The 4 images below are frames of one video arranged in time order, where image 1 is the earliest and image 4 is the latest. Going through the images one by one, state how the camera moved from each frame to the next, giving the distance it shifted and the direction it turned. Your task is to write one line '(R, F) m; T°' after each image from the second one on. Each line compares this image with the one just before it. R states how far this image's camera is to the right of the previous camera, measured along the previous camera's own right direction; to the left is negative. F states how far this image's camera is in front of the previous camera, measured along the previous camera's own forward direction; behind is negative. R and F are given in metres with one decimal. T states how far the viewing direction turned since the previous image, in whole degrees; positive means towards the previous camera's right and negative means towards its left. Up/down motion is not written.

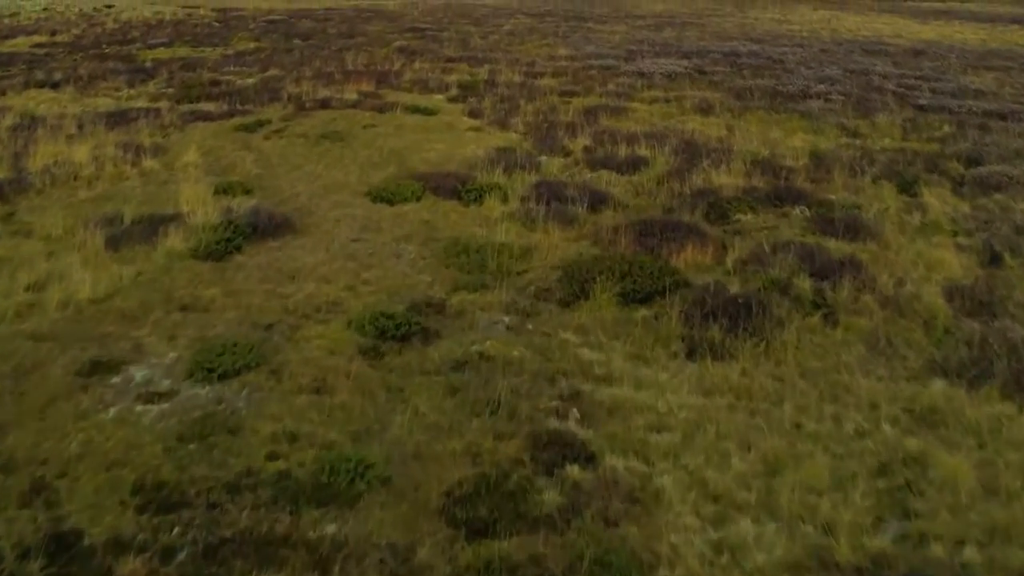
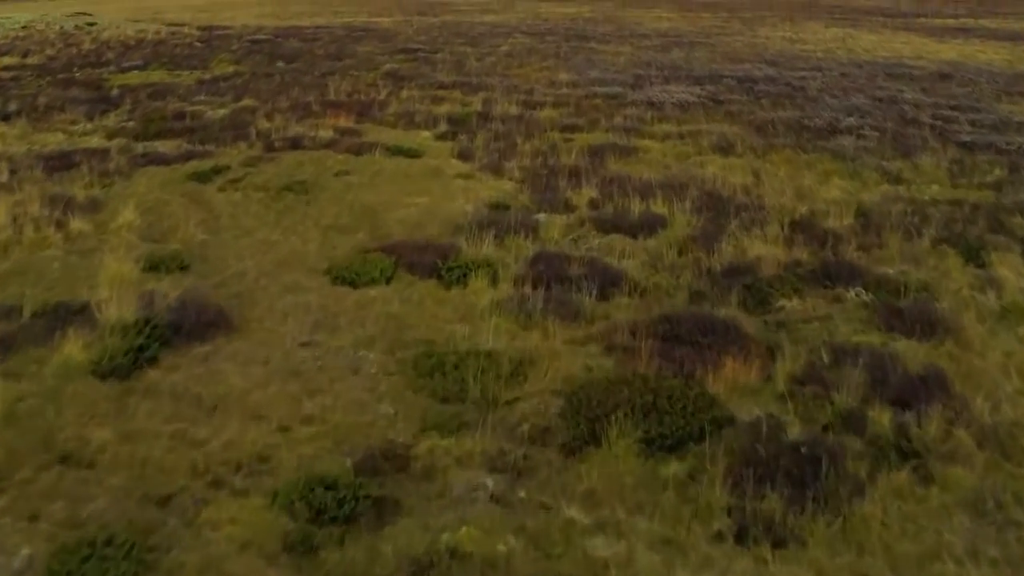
(+0.1, +2.0) m; 0°
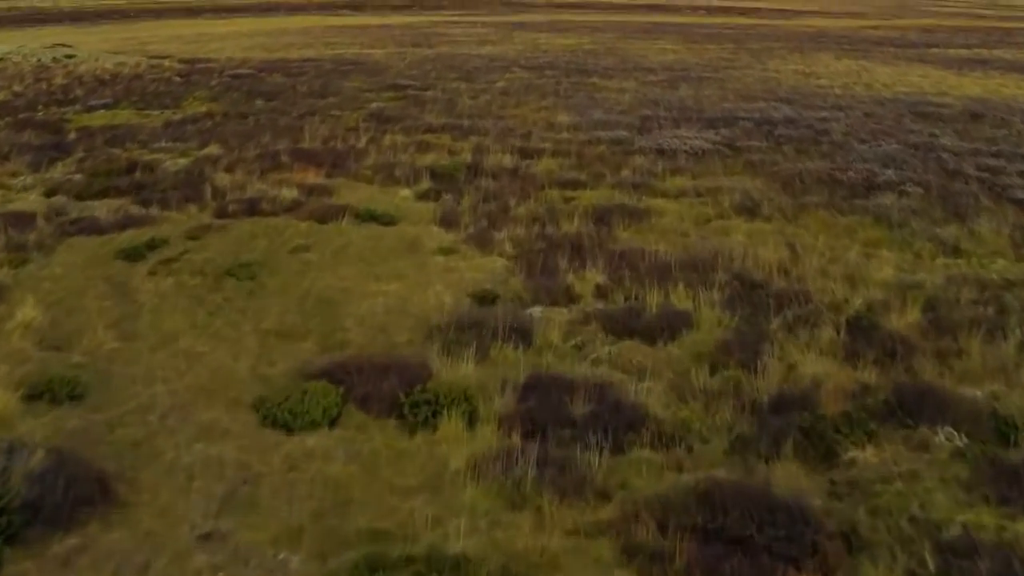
(+0.1, +2.2) m; 0°
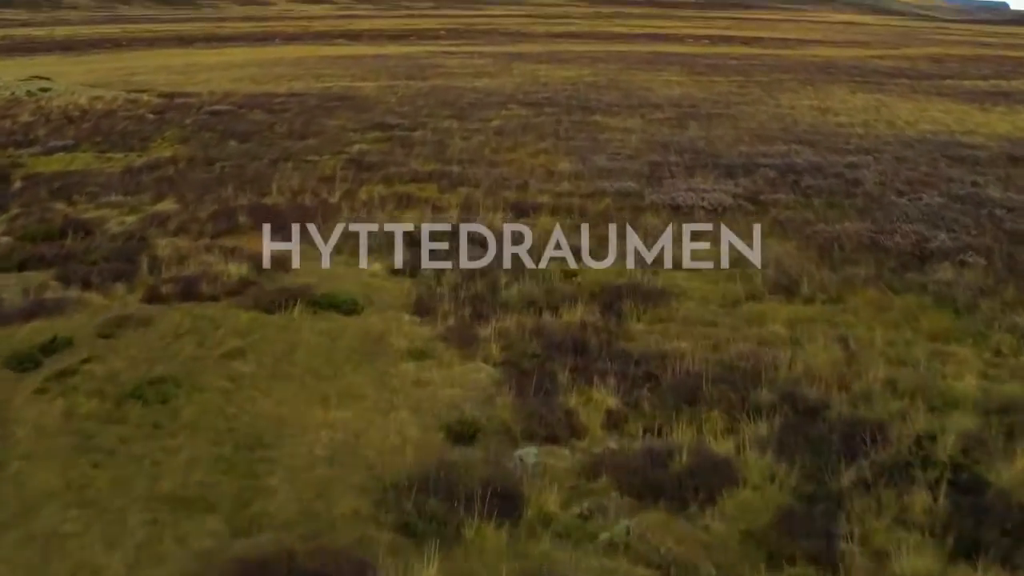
(+0.1, +2.3) m; 0°
